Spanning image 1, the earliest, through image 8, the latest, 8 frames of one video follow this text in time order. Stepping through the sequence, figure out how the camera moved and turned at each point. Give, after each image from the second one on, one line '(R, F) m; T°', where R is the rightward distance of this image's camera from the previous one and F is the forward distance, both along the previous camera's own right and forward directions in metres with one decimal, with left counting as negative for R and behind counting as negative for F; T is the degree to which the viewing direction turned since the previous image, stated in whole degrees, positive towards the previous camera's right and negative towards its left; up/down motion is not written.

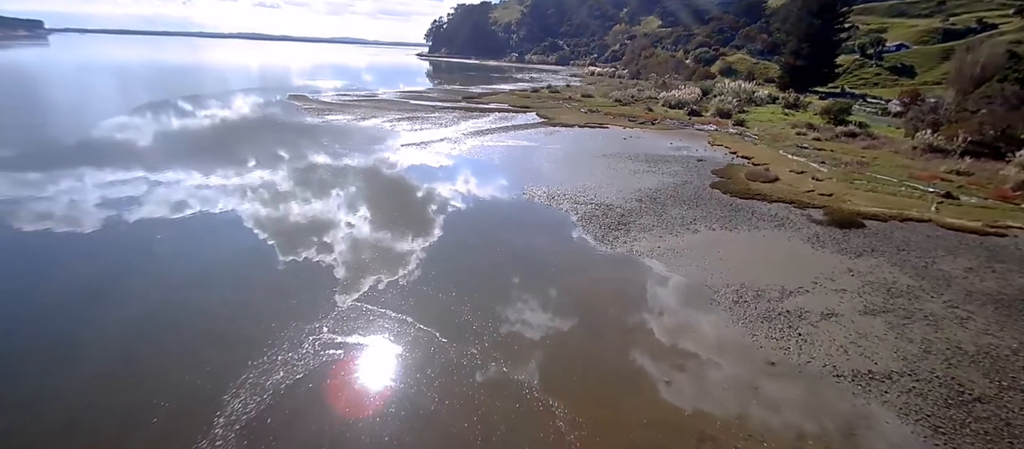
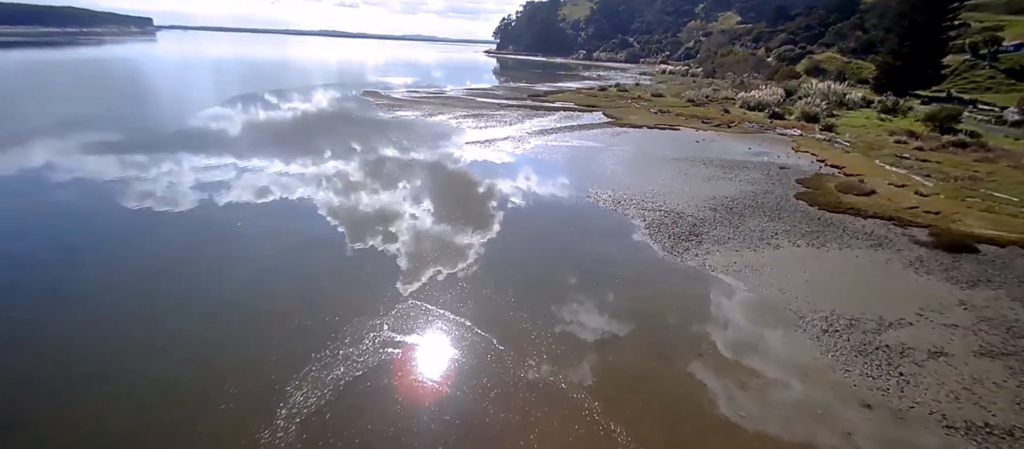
(-0.1, +0.2) m; -8°
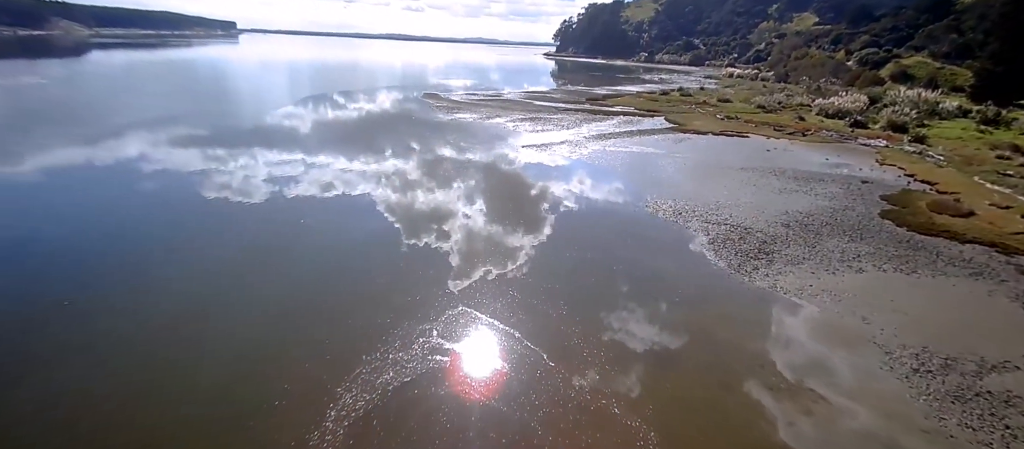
(-0.1, +0.1) m; -6°
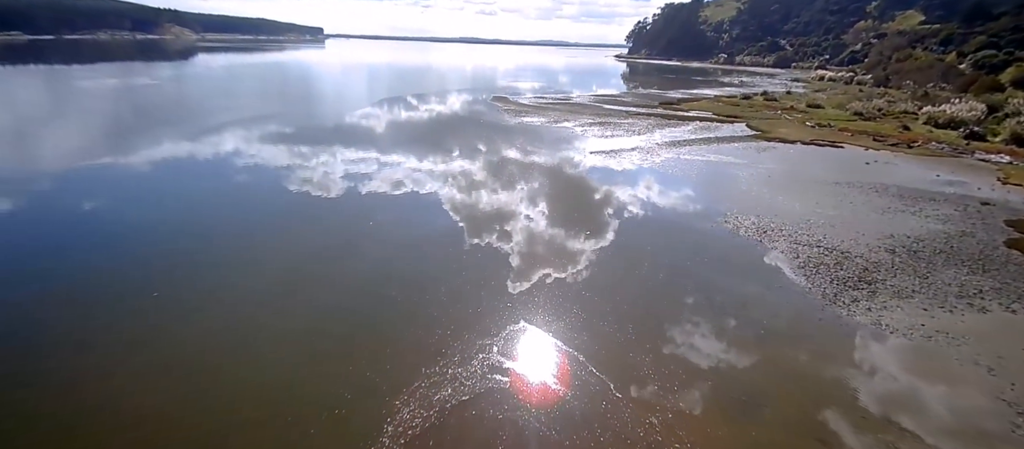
(-0.3, 0.0) m; -7°
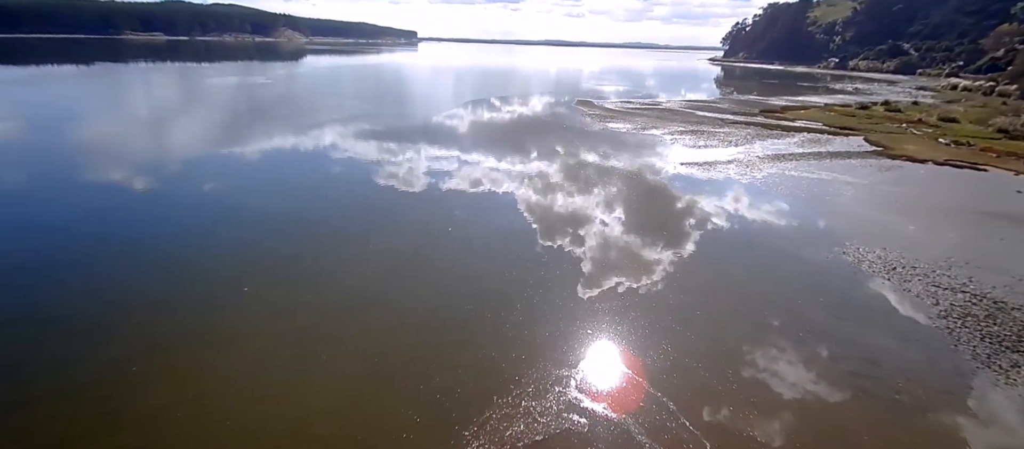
(-0.3, 0.0) m; -8°
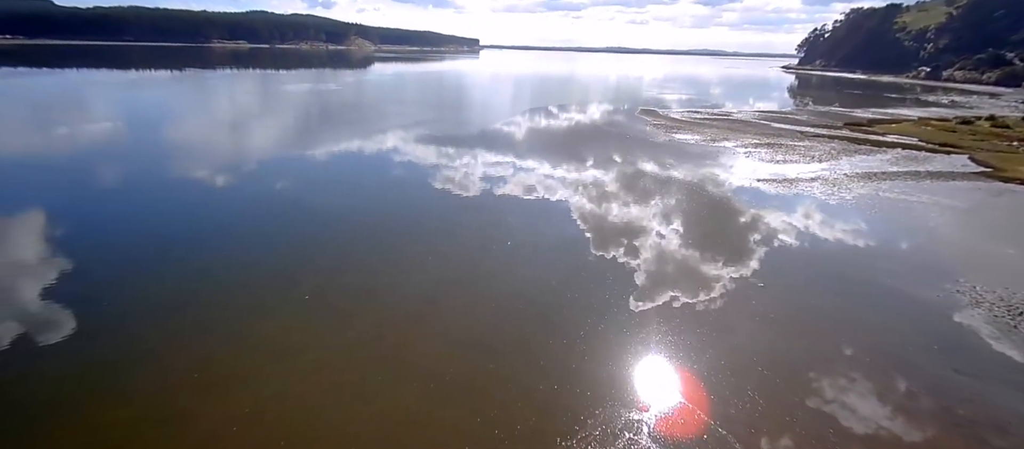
(-0.3, 0.0) m; -6°
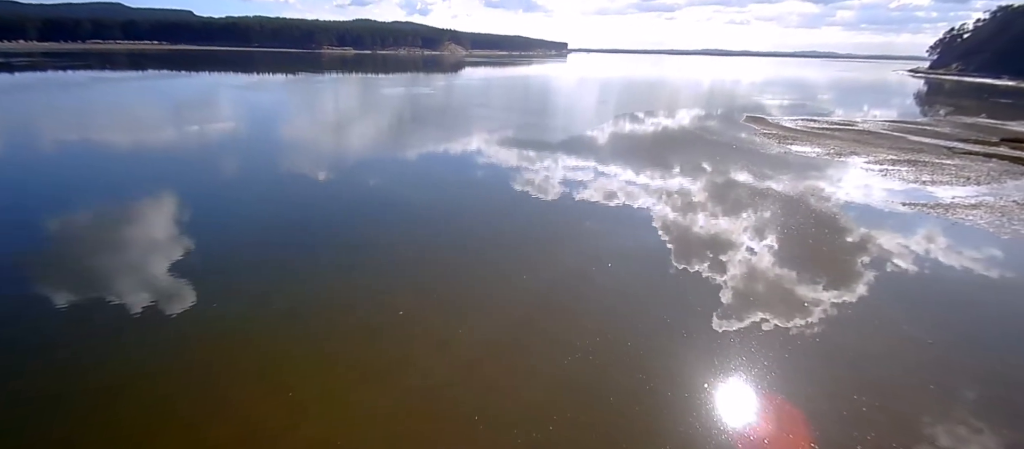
(-0.5, 0.0) m; -8°
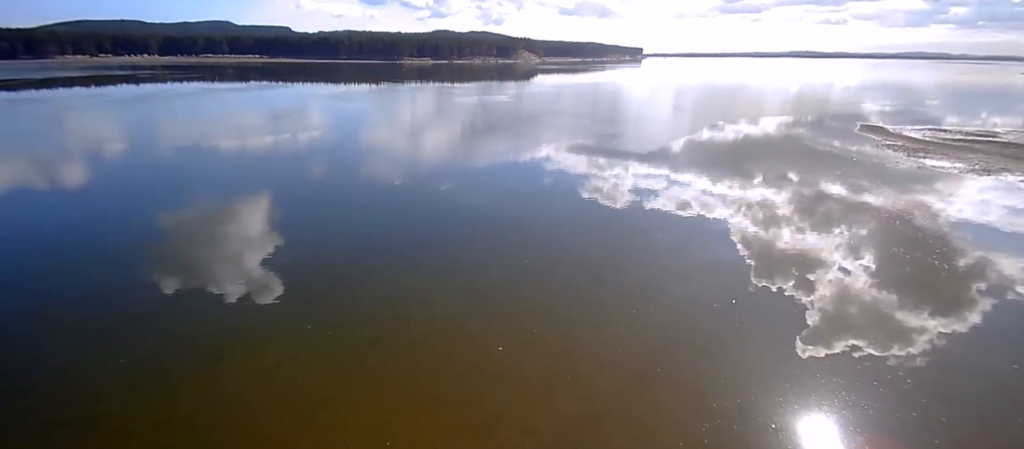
(-0.5, 0.0) m; -7°
